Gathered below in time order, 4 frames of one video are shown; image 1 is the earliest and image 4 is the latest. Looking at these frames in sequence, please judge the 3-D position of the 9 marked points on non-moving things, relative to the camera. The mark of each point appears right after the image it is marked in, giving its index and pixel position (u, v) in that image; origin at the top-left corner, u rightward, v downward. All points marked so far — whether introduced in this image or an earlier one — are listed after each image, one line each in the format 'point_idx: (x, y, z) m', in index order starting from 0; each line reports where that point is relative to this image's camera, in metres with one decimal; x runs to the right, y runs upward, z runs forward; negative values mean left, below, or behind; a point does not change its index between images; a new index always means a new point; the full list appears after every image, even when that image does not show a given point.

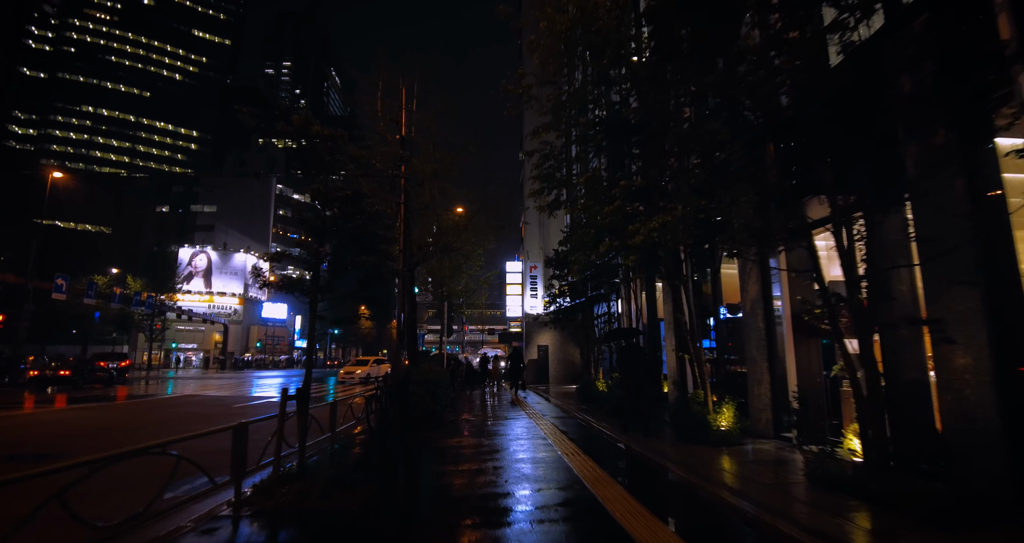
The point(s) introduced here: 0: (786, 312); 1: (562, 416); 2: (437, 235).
0: (+4.9, -0.7, +8.5) m
1: (+1.5, -4.5, +14.5) m
2: (-2.3, +1.1, +14.6) m
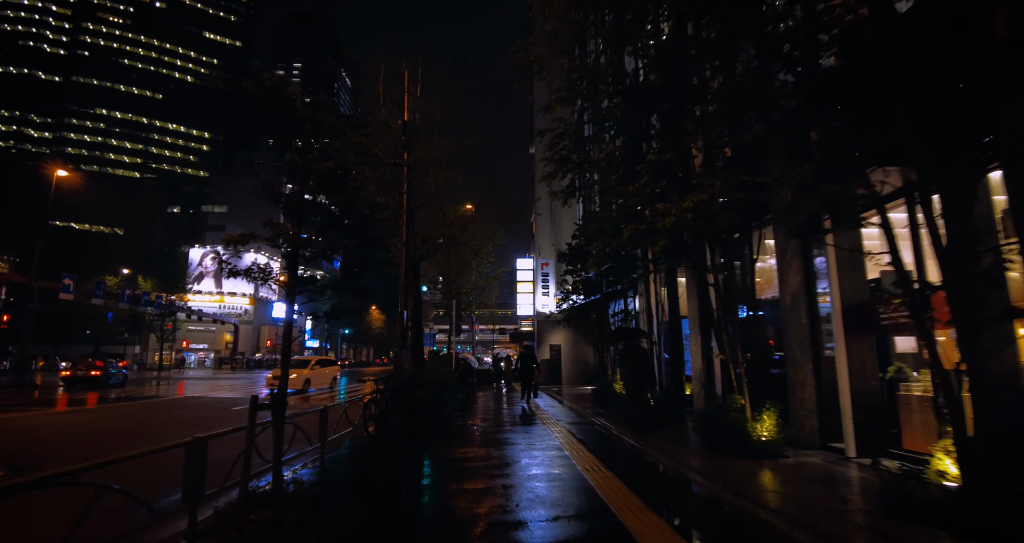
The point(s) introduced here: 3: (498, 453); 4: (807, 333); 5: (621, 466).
0: (+5.0, -0.6, +7.5) m
1: (+1.9, -4.3, +13.6) m
2: (-2.0, +1.3, +13.7) m
3: (-0.2, -3.2, +8.2) m
4: (+4.9, -1.0, +7.9) m
5: (+1.9, -3.3, +8.0) m
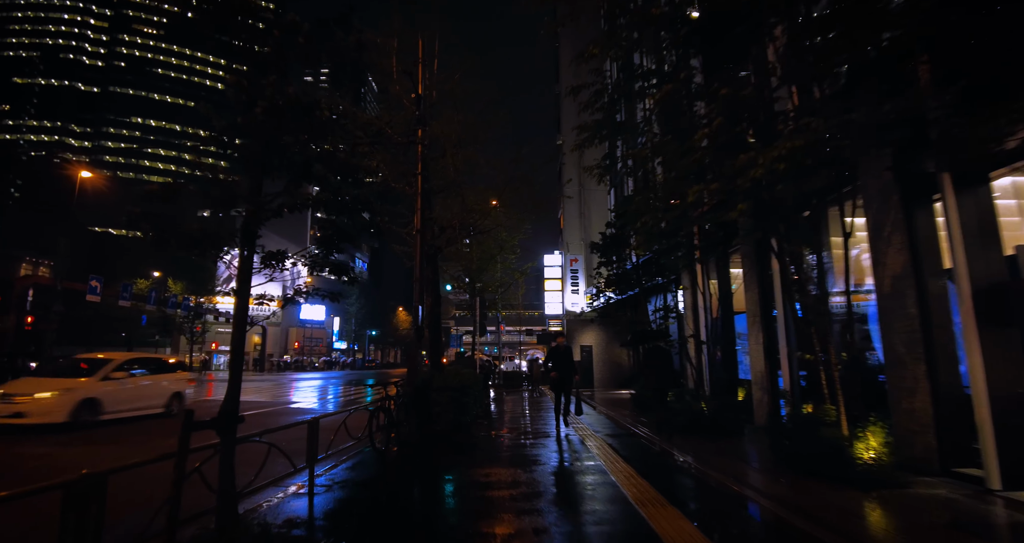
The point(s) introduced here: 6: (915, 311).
0: (+5.4, -0.3, +5.8) m
1: (+2.6, -4.1, +12.1) m
2: (-1.3, +1.5, +12.5) m
3: (+0.2, -2.9, +6.9) m
4: (+5.3, -0.7, +6.2) m
5: (+2.3, -3.0, +6.5) m
6: (+5.3, -0.5, +6.3) m
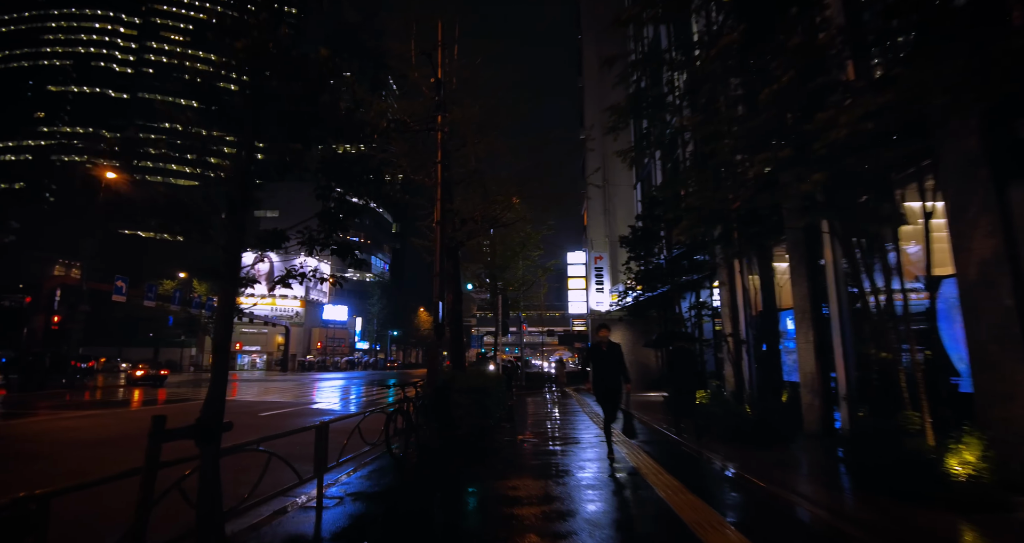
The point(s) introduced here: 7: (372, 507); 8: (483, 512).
0: (+5.7, -0.1, +4.9) m
1: (+3.2, -3.9, +11.3) m
2: (-0.7, +1.6, +11.9) m
3: (+0.6, -2.8, +6.2) m
4: (+5.6, -0.6, +5.3) m
5: (+2.7, -2.9, +5.8) m
6: (+5.6, -0.4, +5.4) m
7: (-1.6, -2.6, +5.4) m
8: (-0.3, -2.6, +5.3) m
